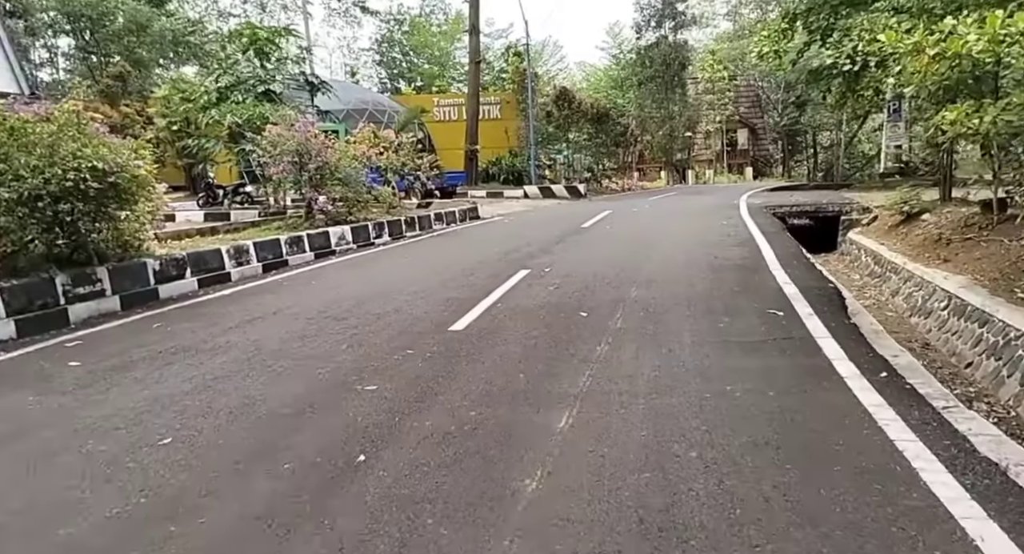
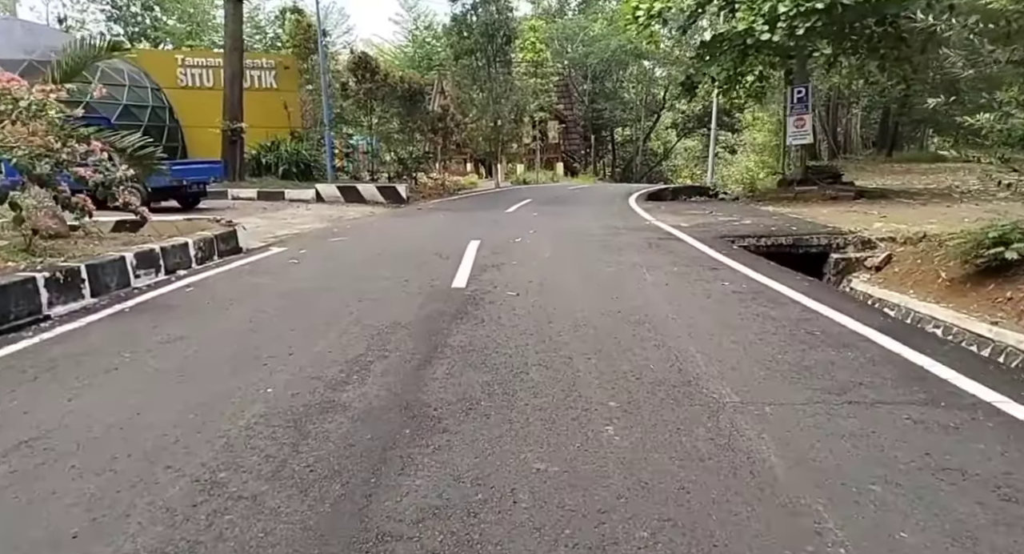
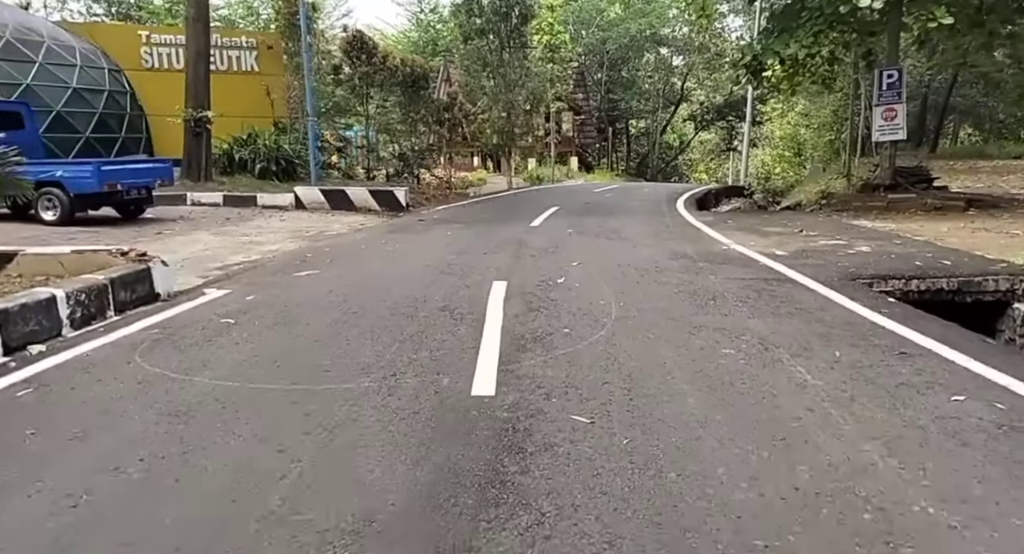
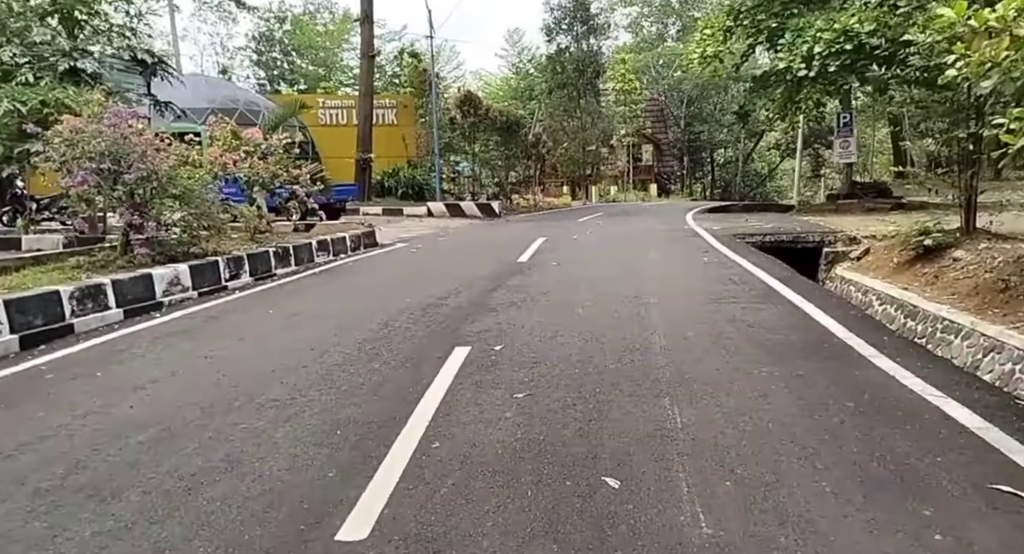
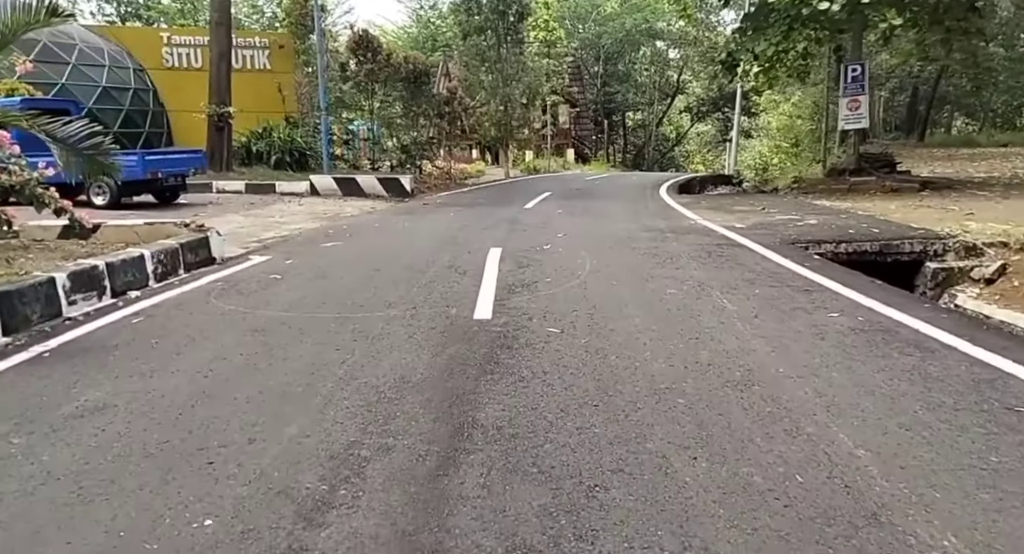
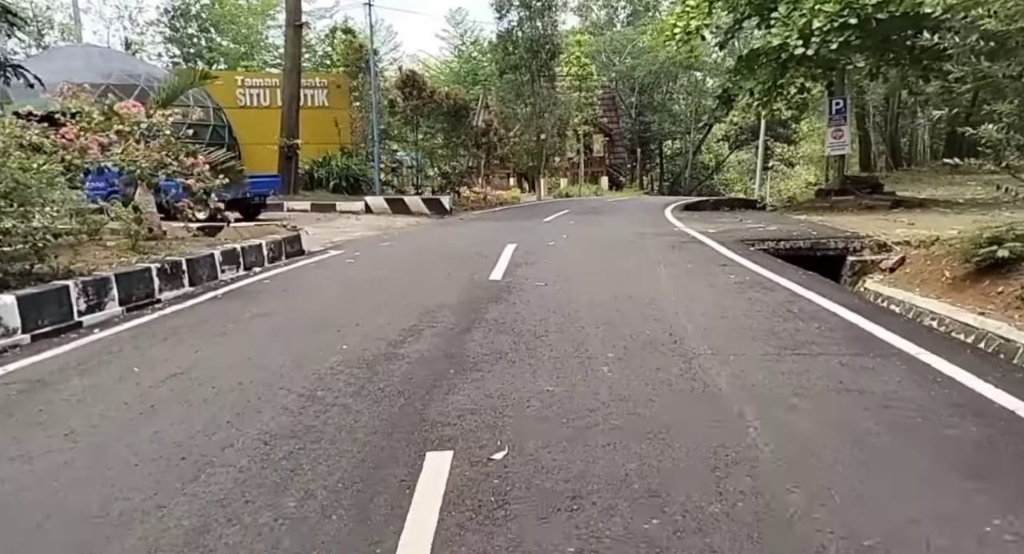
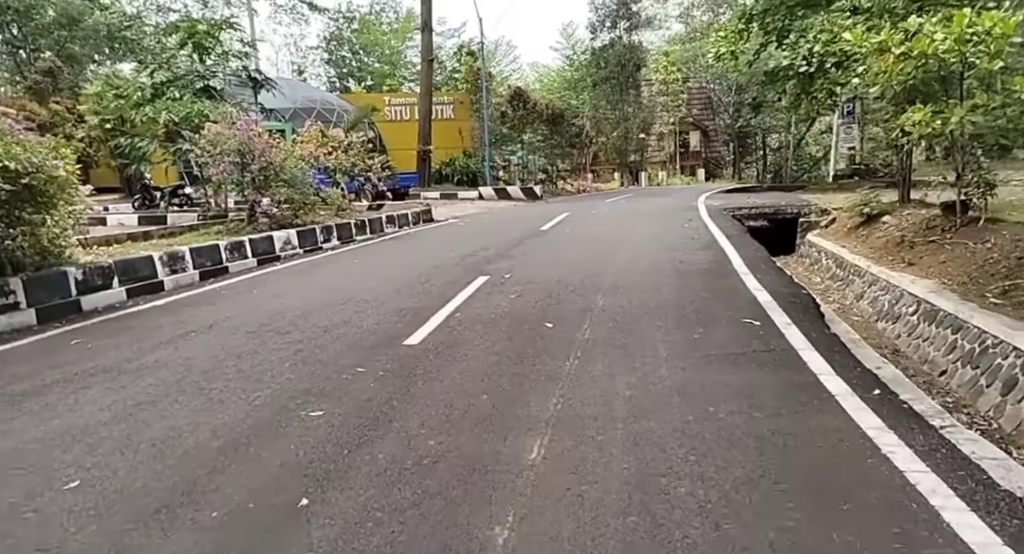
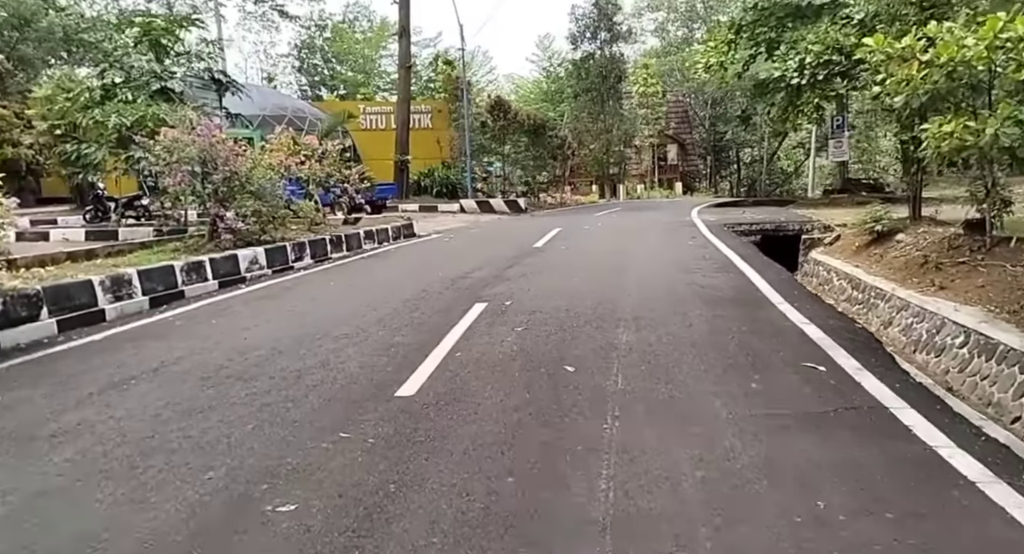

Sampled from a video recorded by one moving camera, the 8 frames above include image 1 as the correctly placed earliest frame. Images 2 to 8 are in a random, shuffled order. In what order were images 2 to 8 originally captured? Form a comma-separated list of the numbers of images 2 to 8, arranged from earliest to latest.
7, 8, 4, 6, 2, 5, 3
